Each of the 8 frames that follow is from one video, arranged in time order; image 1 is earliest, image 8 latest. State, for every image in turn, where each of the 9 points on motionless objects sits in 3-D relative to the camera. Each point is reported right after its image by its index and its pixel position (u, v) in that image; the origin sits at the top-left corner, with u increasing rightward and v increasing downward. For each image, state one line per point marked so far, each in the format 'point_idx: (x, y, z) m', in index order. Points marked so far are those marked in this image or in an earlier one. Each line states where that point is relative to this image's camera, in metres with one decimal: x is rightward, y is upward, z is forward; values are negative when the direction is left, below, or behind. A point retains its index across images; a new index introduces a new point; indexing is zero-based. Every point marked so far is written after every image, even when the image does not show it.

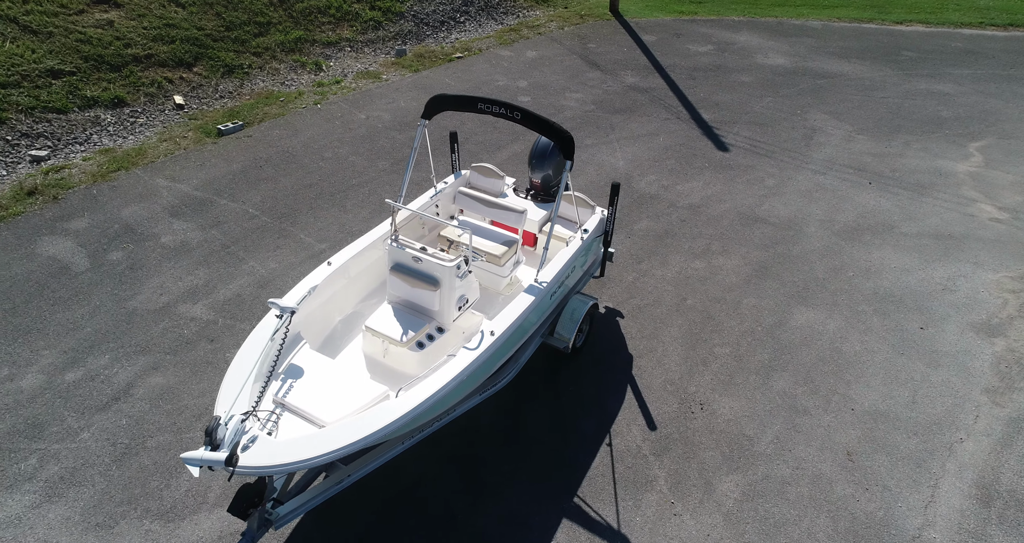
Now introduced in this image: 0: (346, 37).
0: (-3.5, +4.8, +12.5) m
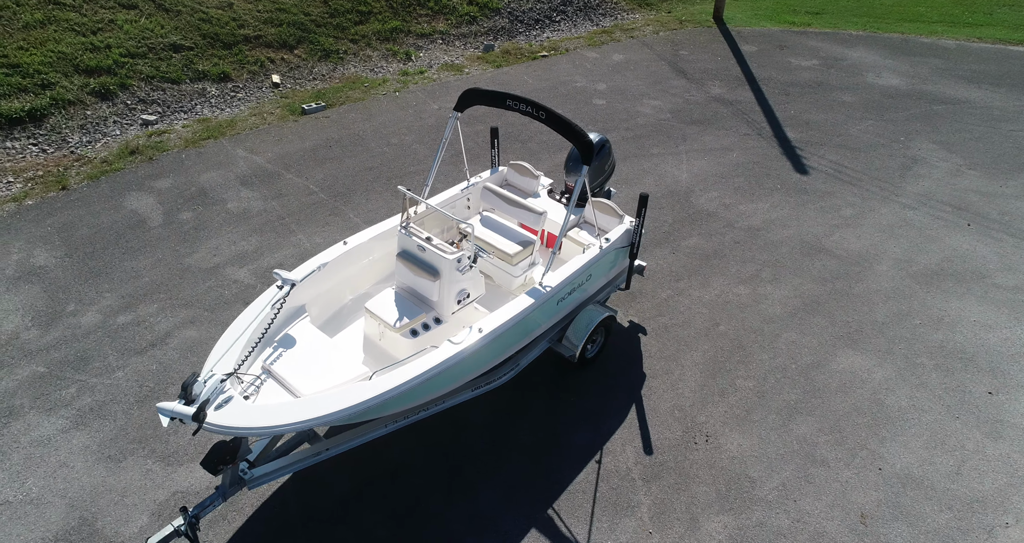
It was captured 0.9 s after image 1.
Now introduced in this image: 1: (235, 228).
0: (-1.6, +5.1, +12.9) m
1: (-3.2, +0.5, +7.0) m
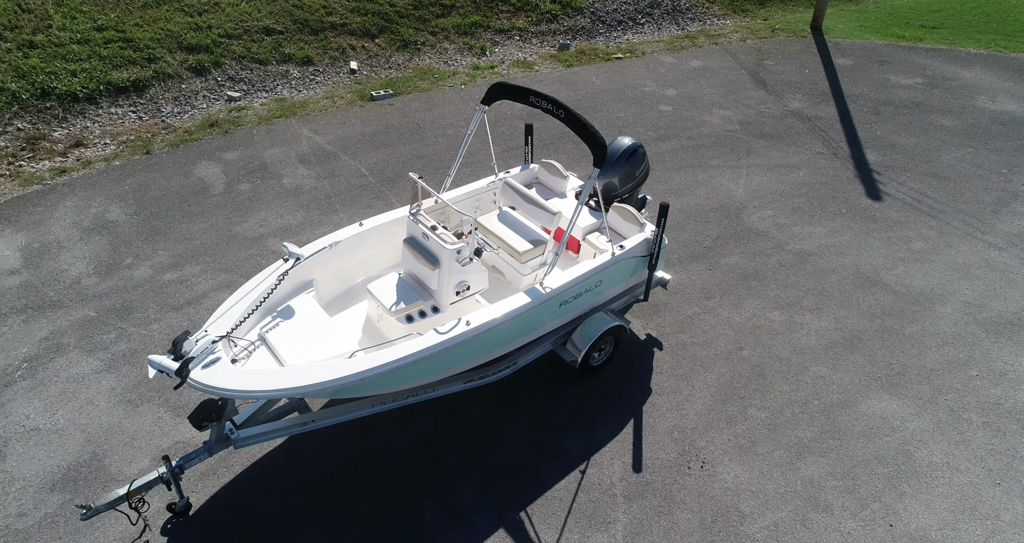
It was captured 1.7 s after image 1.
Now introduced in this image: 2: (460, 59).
0: (+0.1, +5.2, +13.0) m
1: (-2.8, +0.8, +7.4) m
2: (-1.0, +4.1, +11.8) m
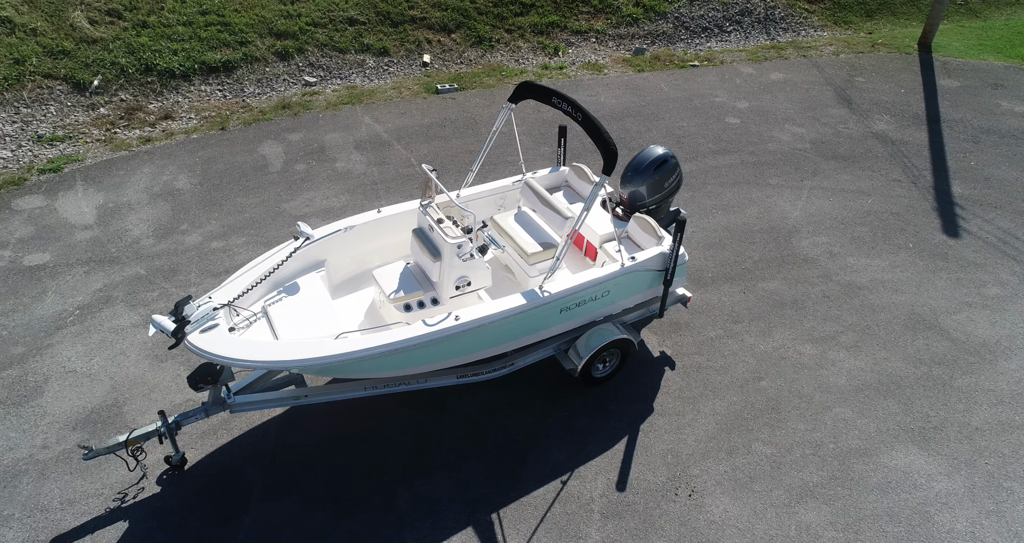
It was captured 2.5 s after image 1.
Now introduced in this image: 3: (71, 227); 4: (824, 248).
0: (+1.8, +5.1, +12.8) m
1: (-2.3, +1.1, +7.8) m
2: (+0.4, +4.2, +11.8) m
3: (-5.0, +0.5, +6.9) m
4: (+3.7, +0.3, +7.2) m
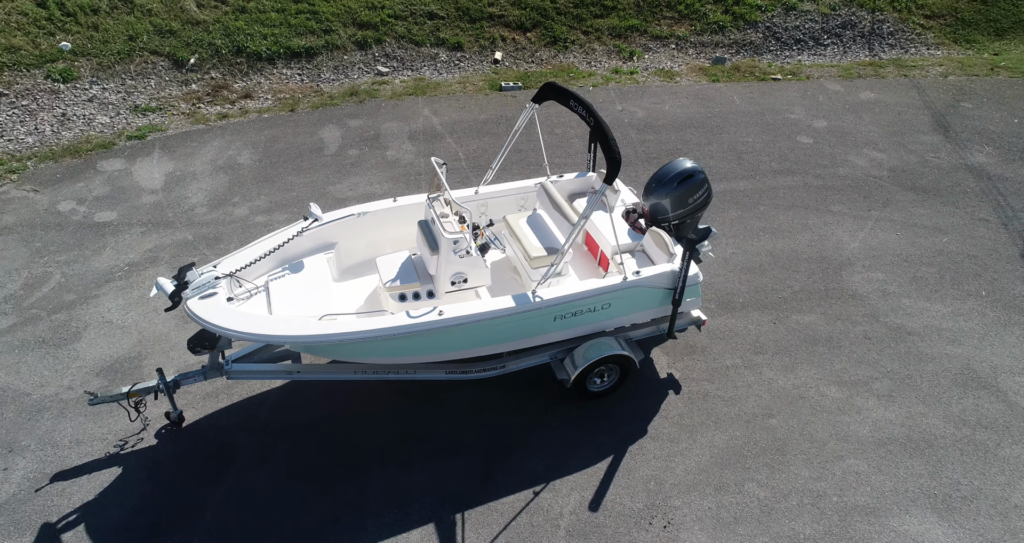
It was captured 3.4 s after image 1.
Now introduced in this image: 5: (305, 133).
0: (+3.4, +4.8, +12.4) m
1: (-1.8, +1.3, +8.0) m
2: (+1.8, +4.0, +11.6) m
3: (-4.6, +1.0, +7.5) m
4: (+4.0, -0.2, +6.6) m
5: (-3.0, +2.0, +8.8) m
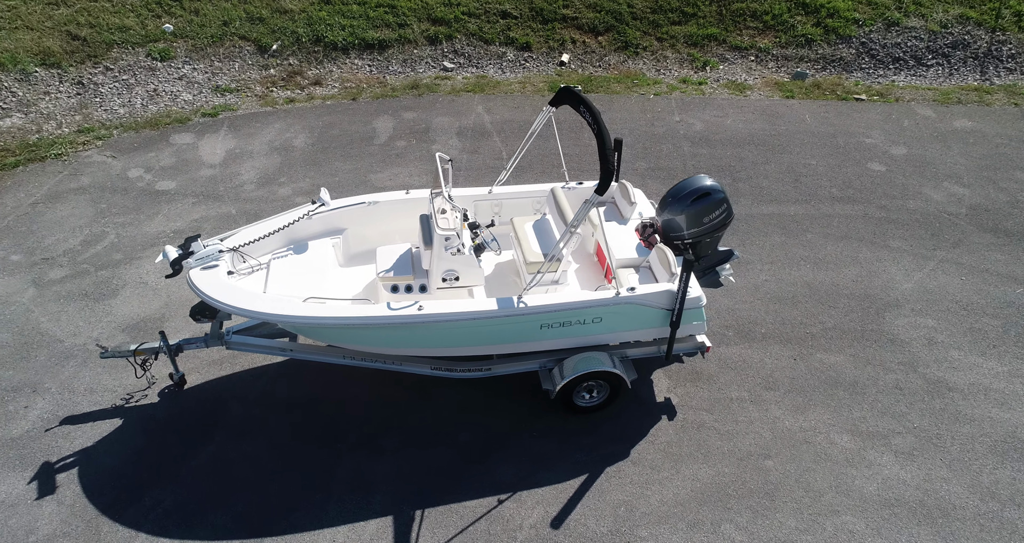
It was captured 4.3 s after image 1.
0: (+4.8, +4.4, +11.8) m
1: (-1.2, +1.4, +8.2) m
2: (+3.0, +3.7, +11.2) m
3: (-4.1, +1.4, +8.1) m
4: (+4.1, -0.6, +6.0) m
5: (-2.3, +2.2, +9.1) m
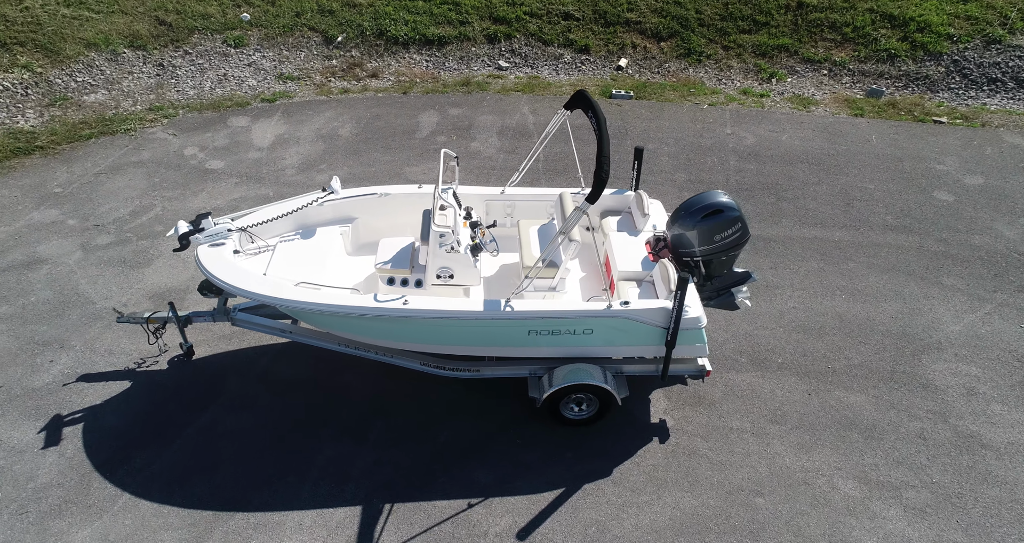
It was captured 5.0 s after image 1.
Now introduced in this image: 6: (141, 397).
0: (+5.9, +3.9, +11.1) m
1: (-0.8, +1.5, +8.2) m
2: (+4.0, +3.4, +10.8) m
3: (-3.7, +1.7, +8.5) m
4: (+4.1, -1.0, +5.4) m
5: (-1.6, +2.4, +9.2) m
6: (-3.1, -1.0, +5.0) m
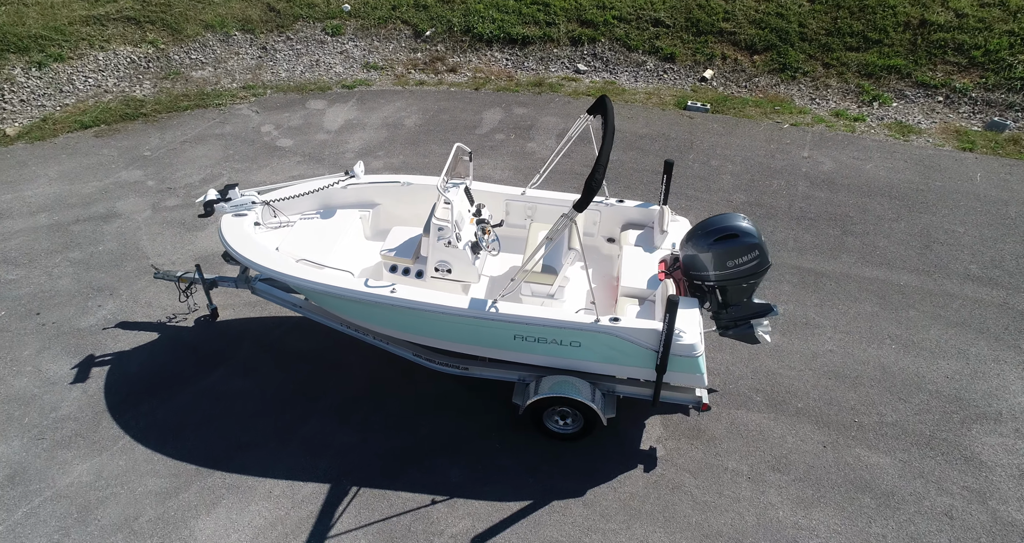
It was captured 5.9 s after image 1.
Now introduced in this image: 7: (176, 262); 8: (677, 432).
0: (+7.2, +3.1, +10.0) m
1: (0.0, +1.5, +8.2) m
2: (+5.2, +2.8, +9.9) m
3: (-2.8, +2.1, +8.9) m
4: (+3.9, -1.5, +4.7) m
5: (-0.6, +2.5, +9.3) m
6: (-3.1, -0.7, +5.4) m
7: (-3.5, +0.1, +6.4) m
8: (+1.3, -1.3, +4.9) m
